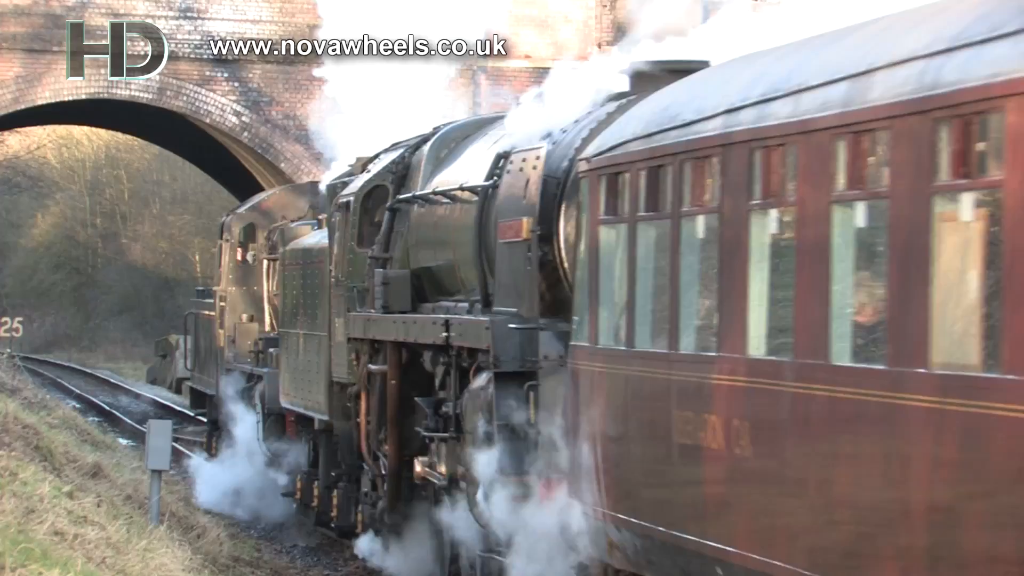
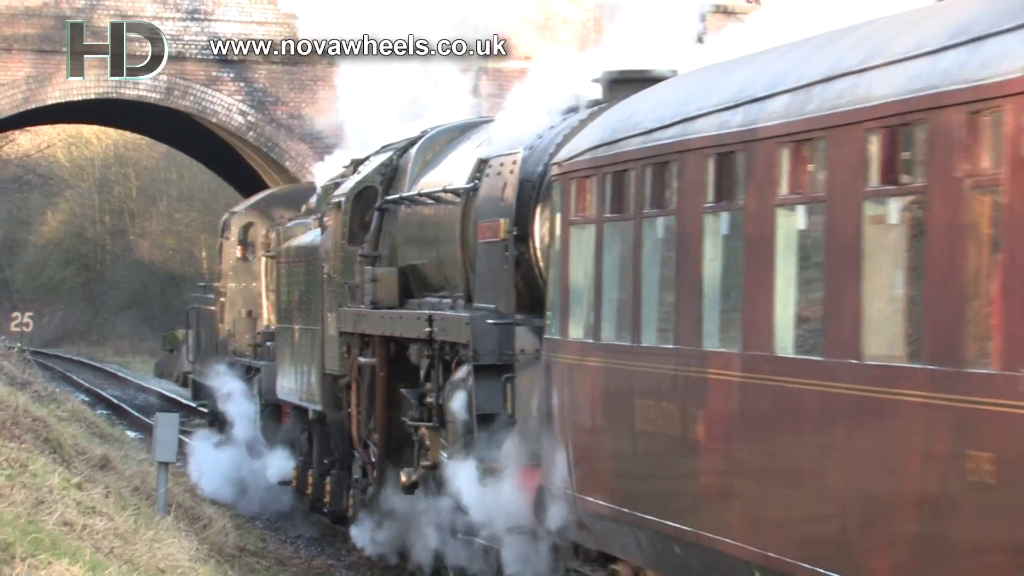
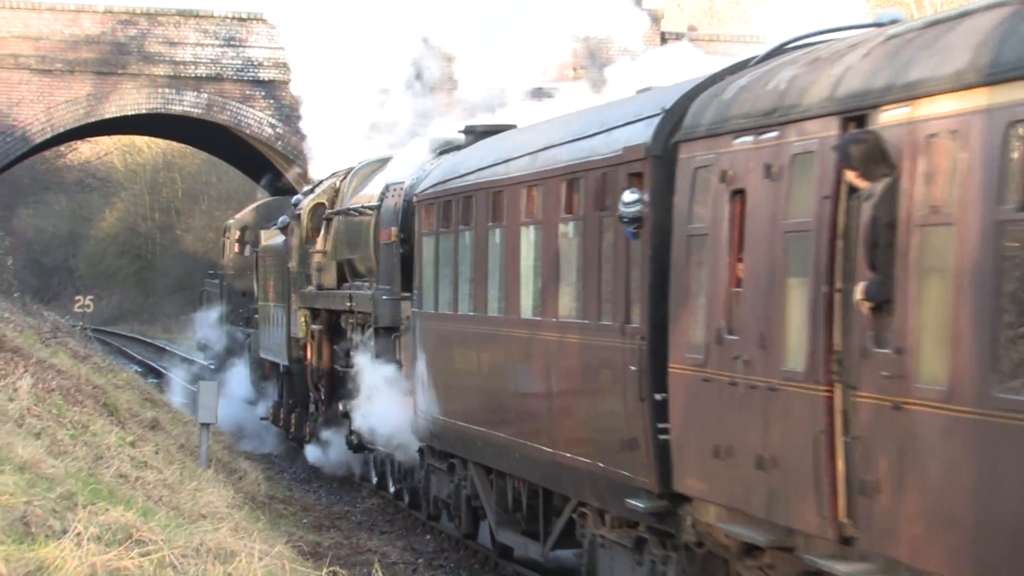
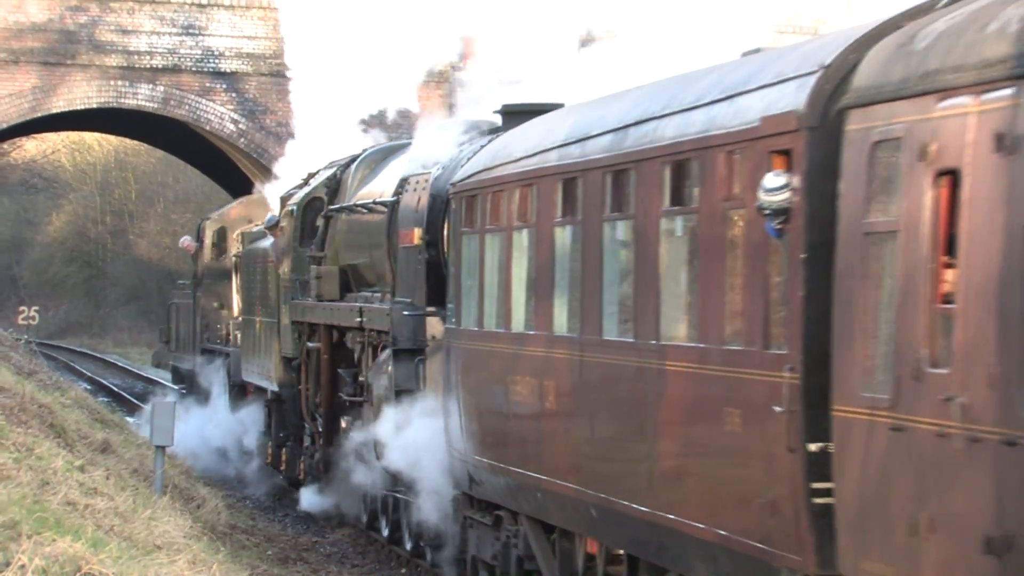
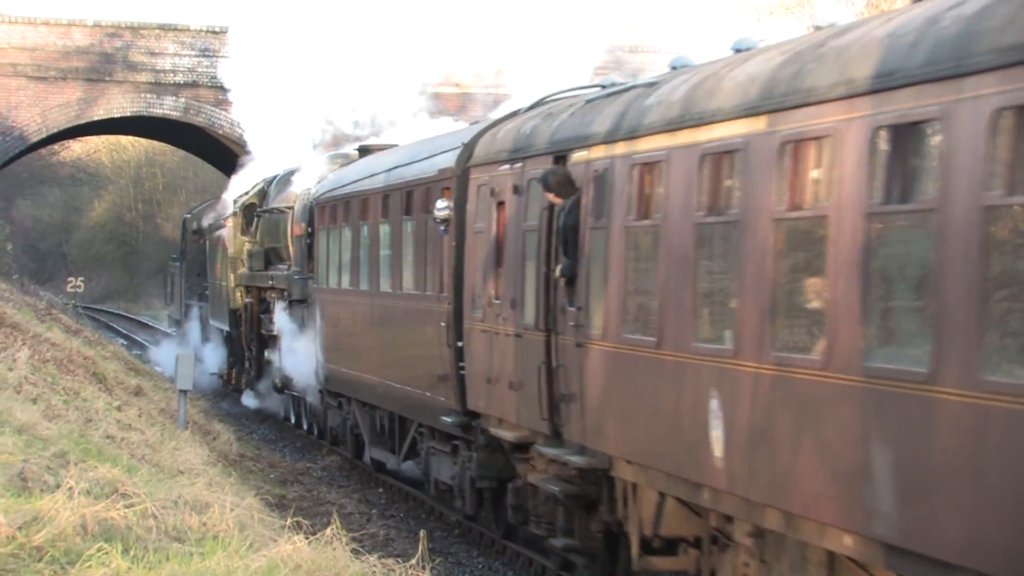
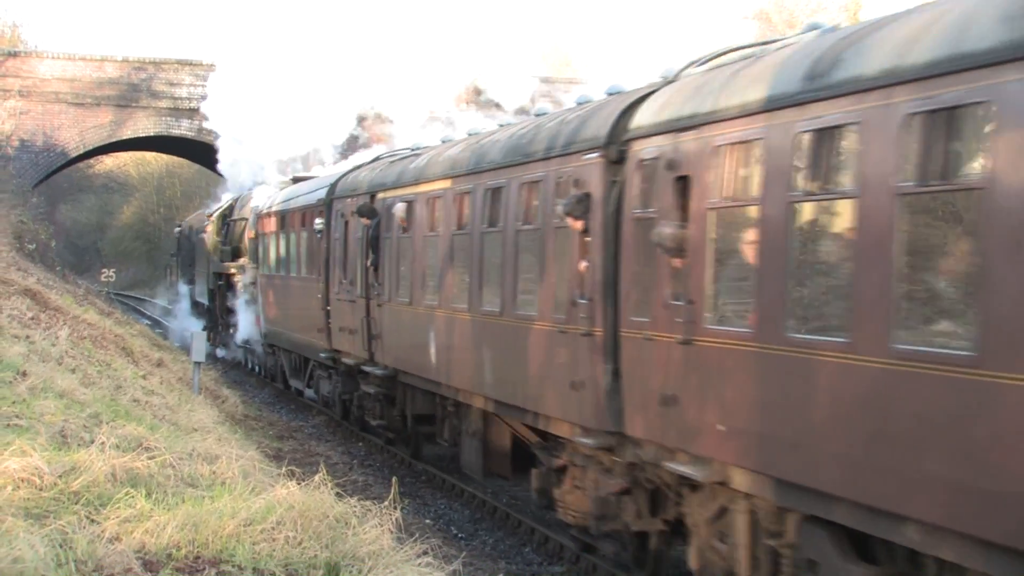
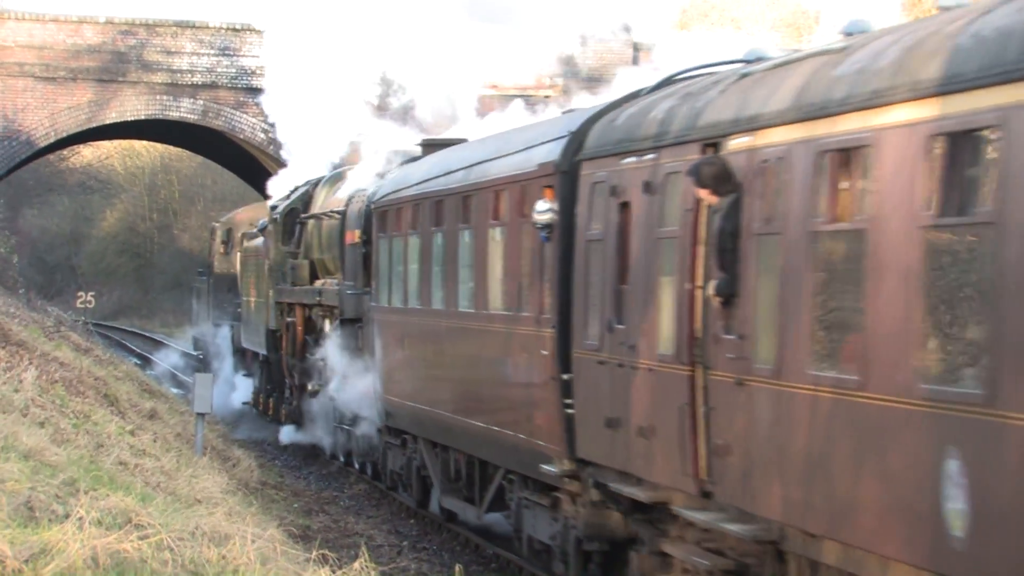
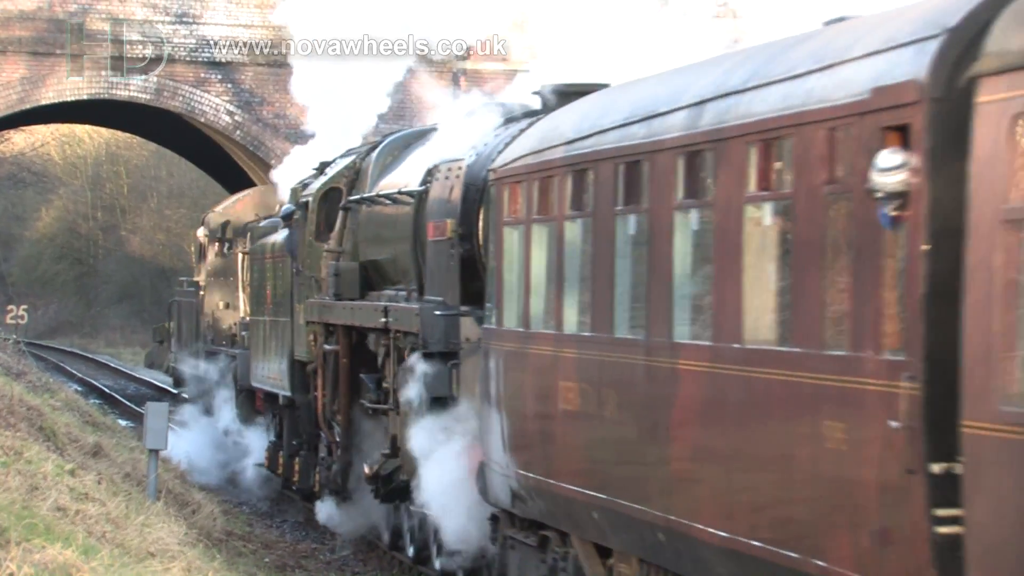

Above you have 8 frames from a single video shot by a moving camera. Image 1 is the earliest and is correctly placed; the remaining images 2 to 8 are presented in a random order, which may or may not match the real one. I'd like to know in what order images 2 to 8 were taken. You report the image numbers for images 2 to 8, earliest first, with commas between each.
2, 8, 4, 3, 7, 5, 6
